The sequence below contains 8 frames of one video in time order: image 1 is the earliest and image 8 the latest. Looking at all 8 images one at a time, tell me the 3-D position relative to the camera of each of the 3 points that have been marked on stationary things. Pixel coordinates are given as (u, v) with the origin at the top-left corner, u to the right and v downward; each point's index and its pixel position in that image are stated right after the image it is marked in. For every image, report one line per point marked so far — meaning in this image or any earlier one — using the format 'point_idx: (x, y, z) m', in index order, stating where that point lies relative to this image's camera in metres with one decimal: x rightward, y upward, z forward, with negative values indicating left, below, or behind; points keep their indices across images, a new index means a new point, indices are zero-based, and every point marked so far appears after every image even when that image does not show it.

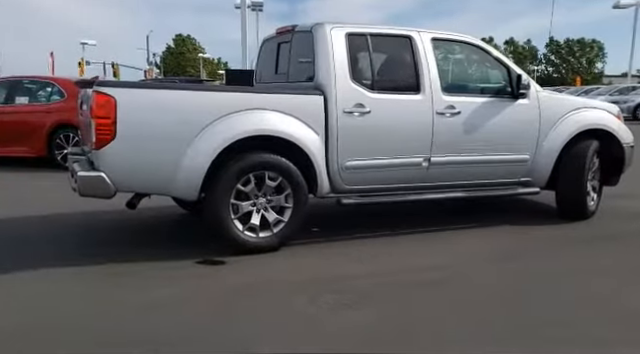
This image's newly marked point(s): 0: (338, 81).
0: (+0.2, +0.9, +4.9) m
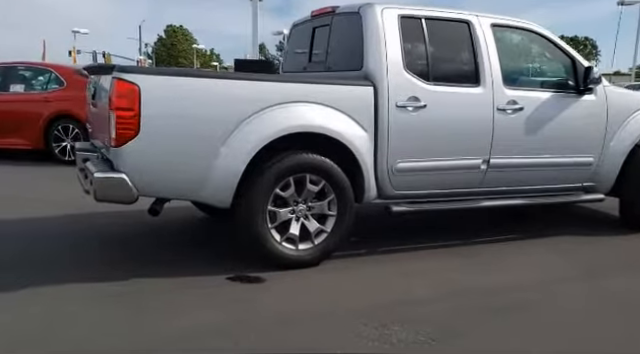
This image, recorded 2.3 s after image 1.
0: (+0.6, +0.8, +4.2) m
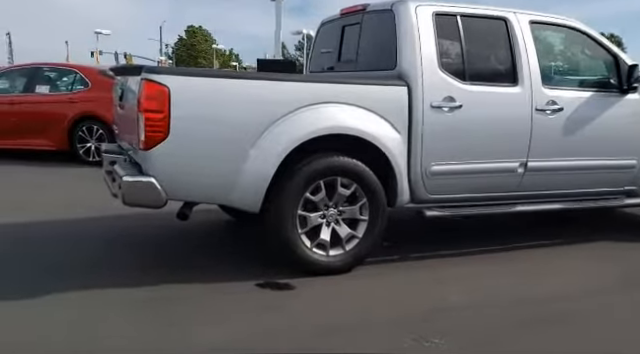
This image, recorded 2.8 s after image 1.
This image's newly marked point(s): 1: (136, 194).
0: (+0.8, +0.8, +4.1) m
1: (-1.2, -0.1, +3.6) m
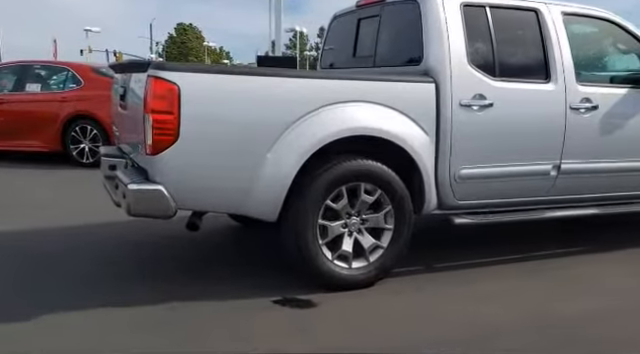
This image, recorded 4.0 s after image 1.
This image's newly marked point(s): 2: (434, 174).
0: (+0.9, +0.8, +3.8) m
1: (-1.1, -0.2, +3.2) m
2: (+0.8, 0.0, +3.8) m
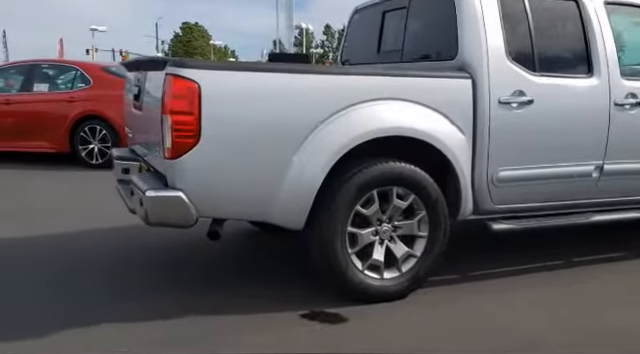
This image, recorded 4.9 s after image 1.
0: (+1.1, +0.8, +3.5) m
1: (-0.9, -0.2, +3.0) m
2: (+1.0, 0.0, +3.5) m
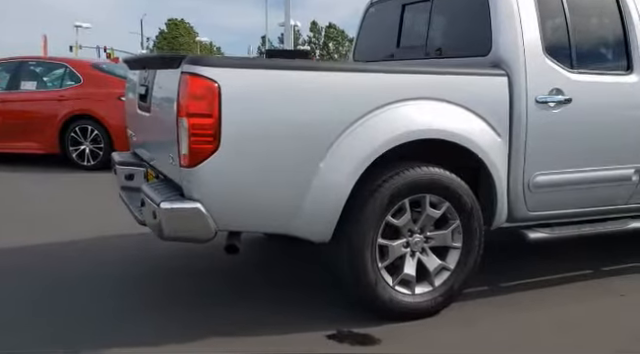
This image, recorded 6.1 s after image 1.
0: (+1.3, +0.7, +3.2) m
1: (-0.7, -0.2, +2.7) m
2: (+1.1, 0.0, +3.3) m
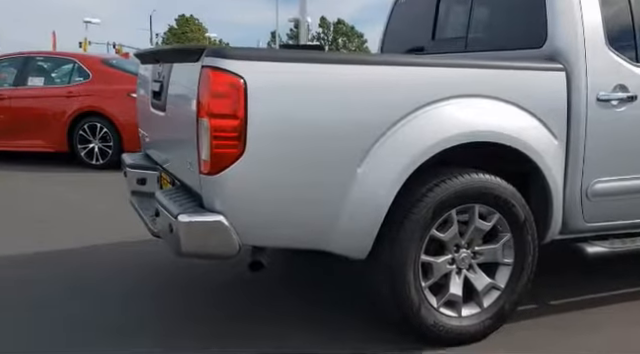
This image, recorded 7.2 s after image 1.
0: (+1.4, +0.7, +2.9) m
1: (-0.5, -0.3, +2.4) m
2: (+1.3, -0.1, +2.9) m
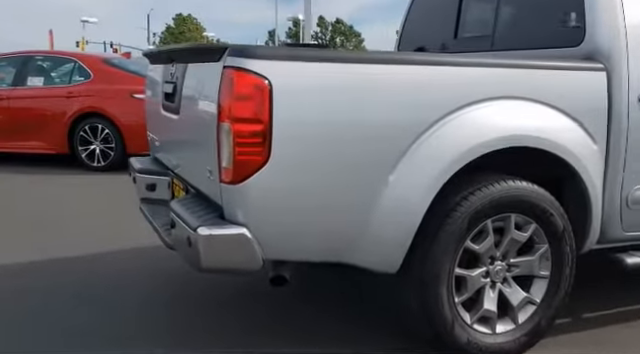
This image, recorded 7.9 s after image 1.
0: (+1.6, +0.7, +2.7) m
1: (-0.4, -0.3, +2.2) m
2: (+1.4, -0.1, +2.8) m
